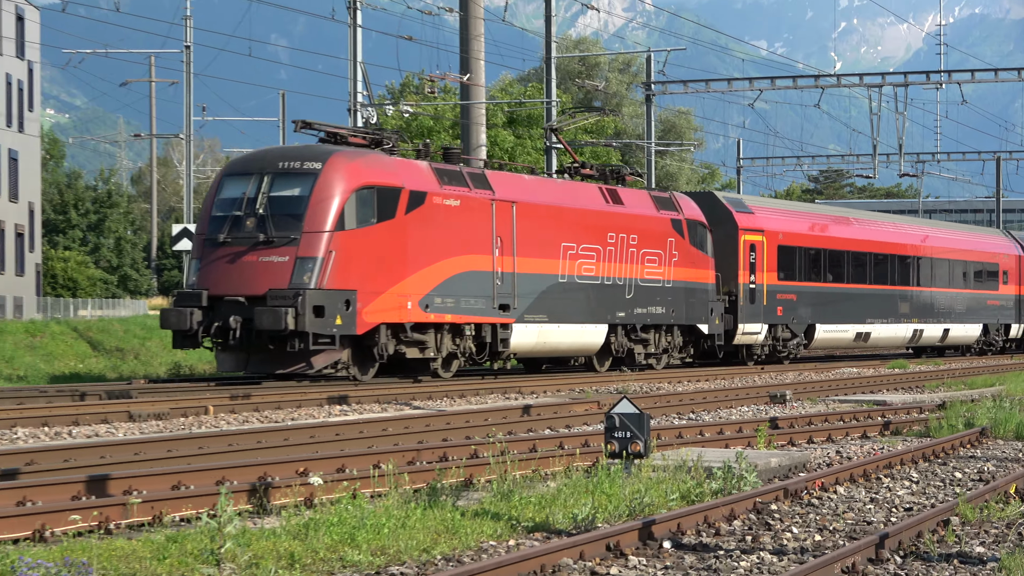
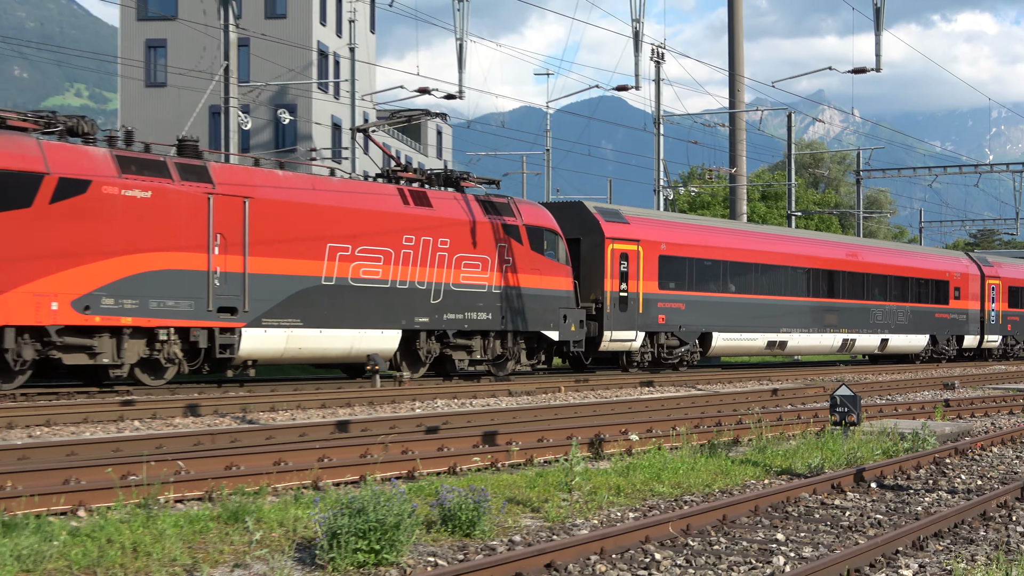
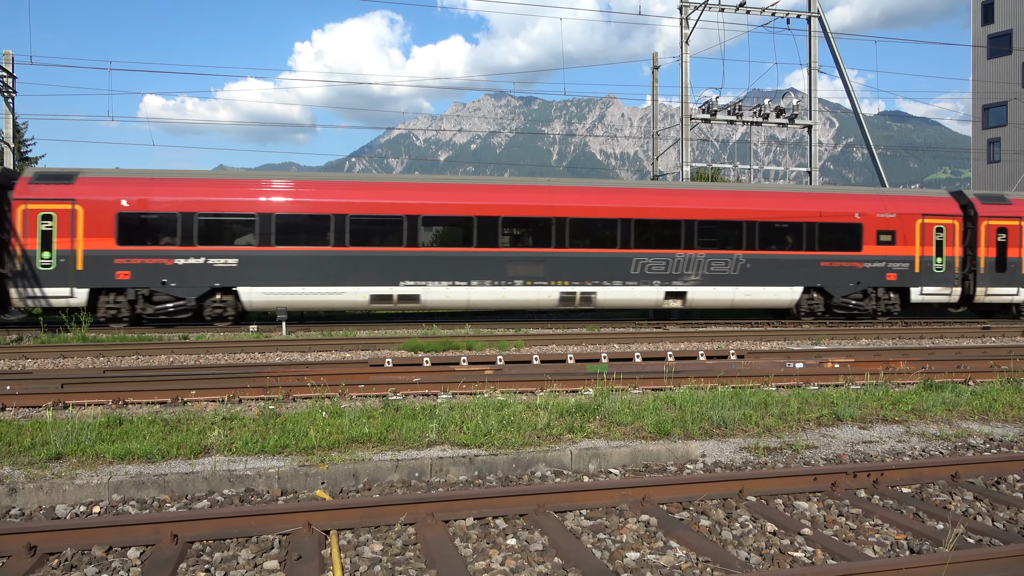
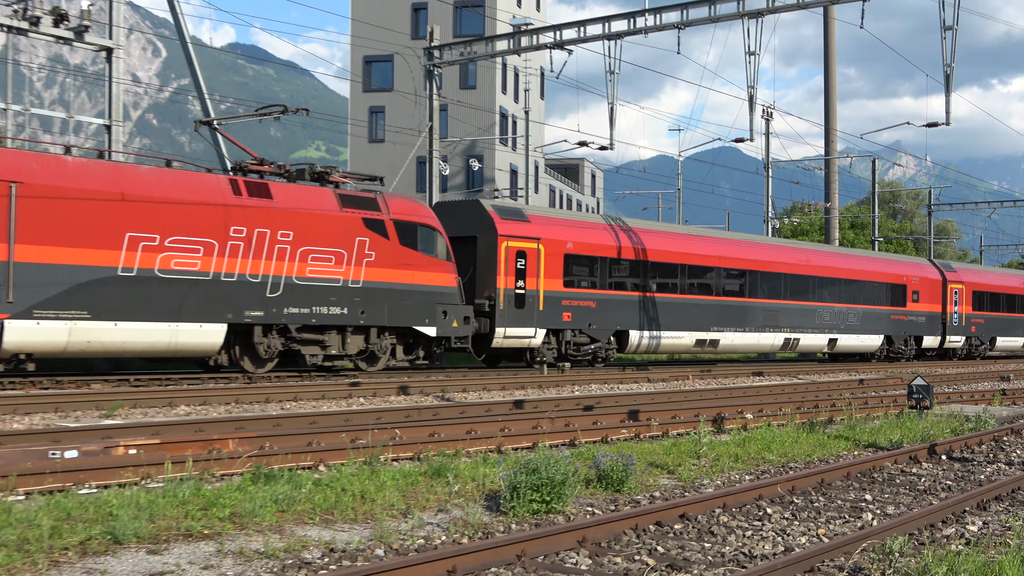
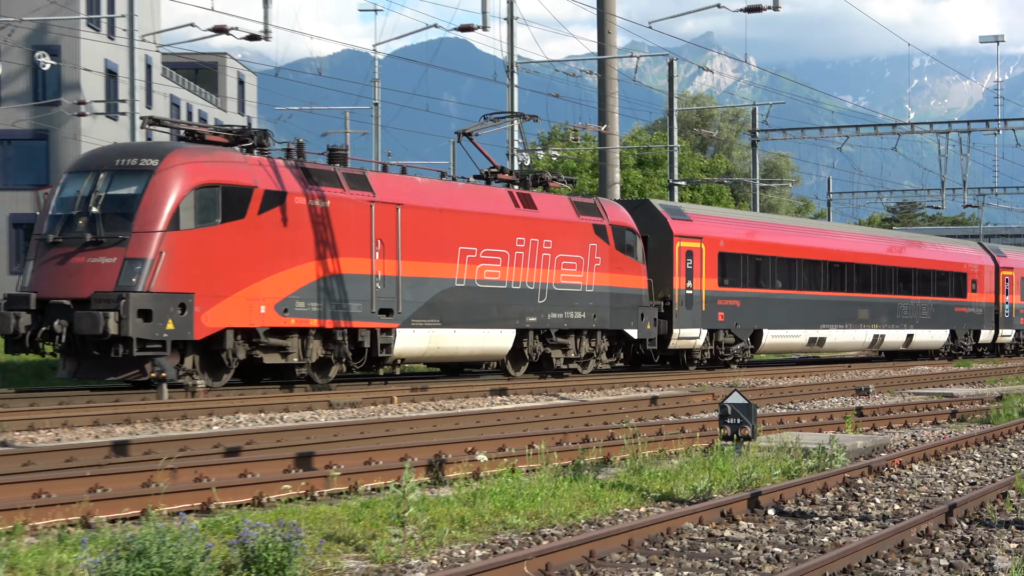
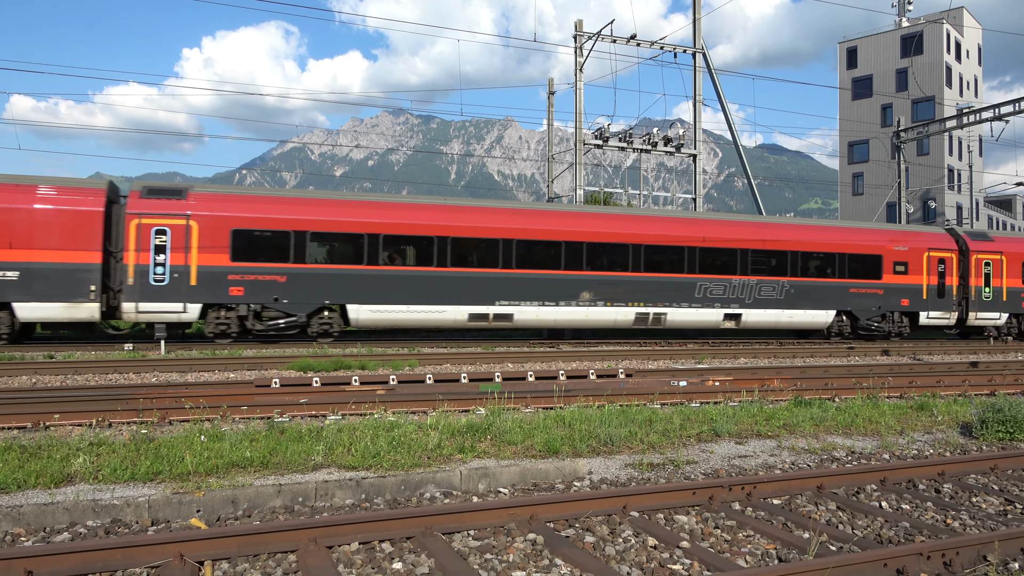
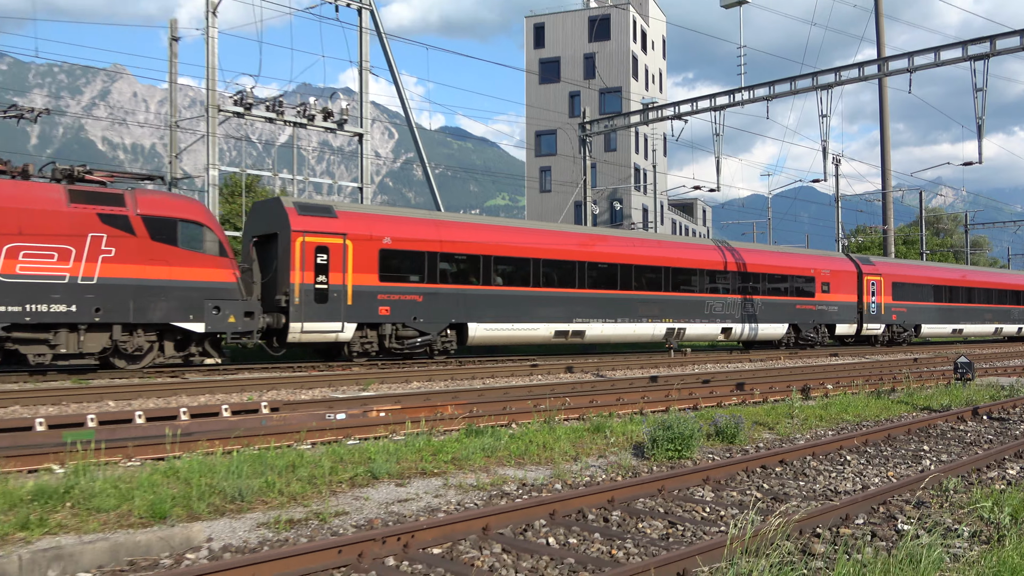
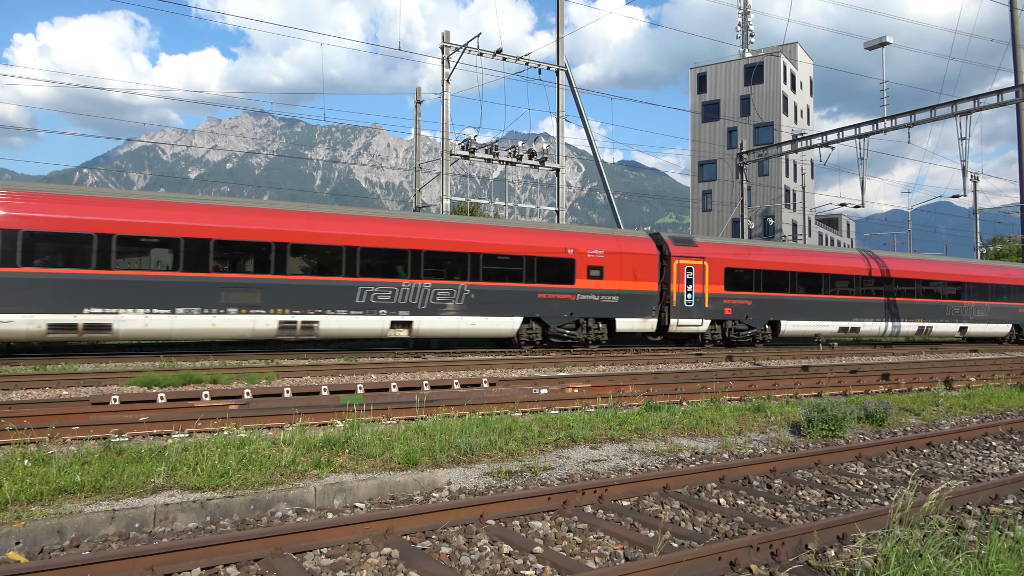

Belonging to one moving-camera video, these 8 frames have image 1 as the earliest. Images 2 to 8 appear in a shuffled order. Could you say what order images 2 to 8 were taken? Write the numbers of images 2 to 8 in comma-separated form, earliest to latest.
5, 2, 4, 7, 8, 6, 3
